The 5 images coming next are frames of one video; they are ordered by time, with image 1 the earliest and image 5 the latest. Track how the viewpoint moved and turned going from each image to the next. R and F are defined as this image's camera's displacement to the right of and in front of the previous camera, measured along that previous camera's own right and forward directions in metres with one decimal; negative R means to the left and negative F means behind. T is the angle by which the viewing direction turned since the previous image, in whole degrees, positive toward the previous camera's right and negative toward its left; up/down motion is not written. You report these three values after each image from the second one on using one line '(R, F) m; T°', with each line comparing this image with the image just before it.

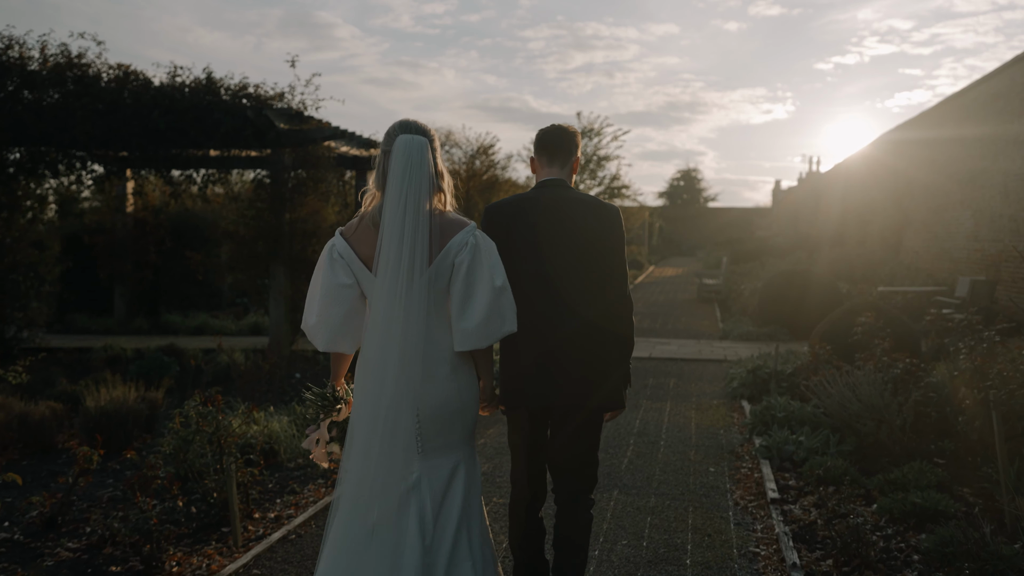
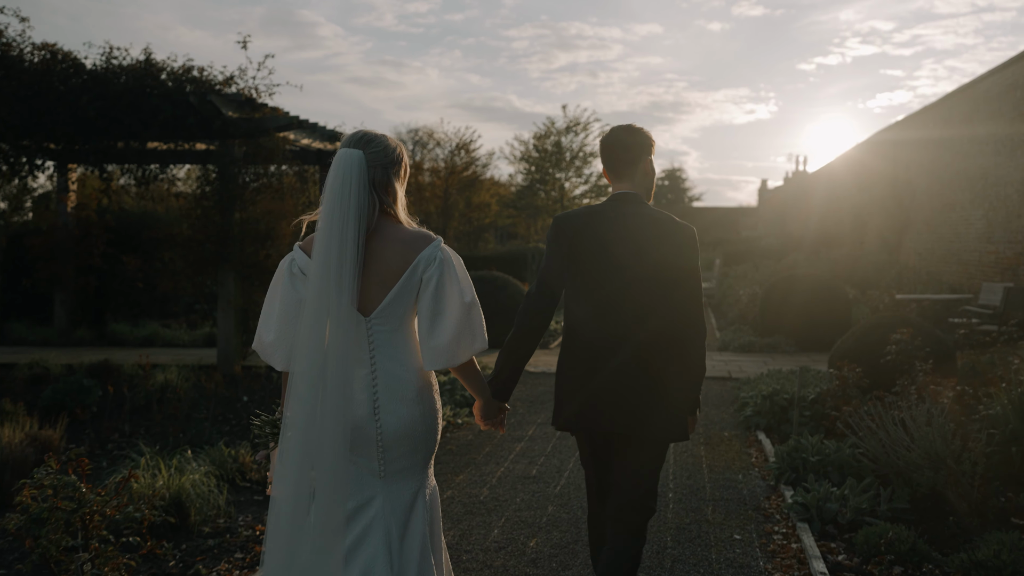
(+0.1, +1.1) m; +1°
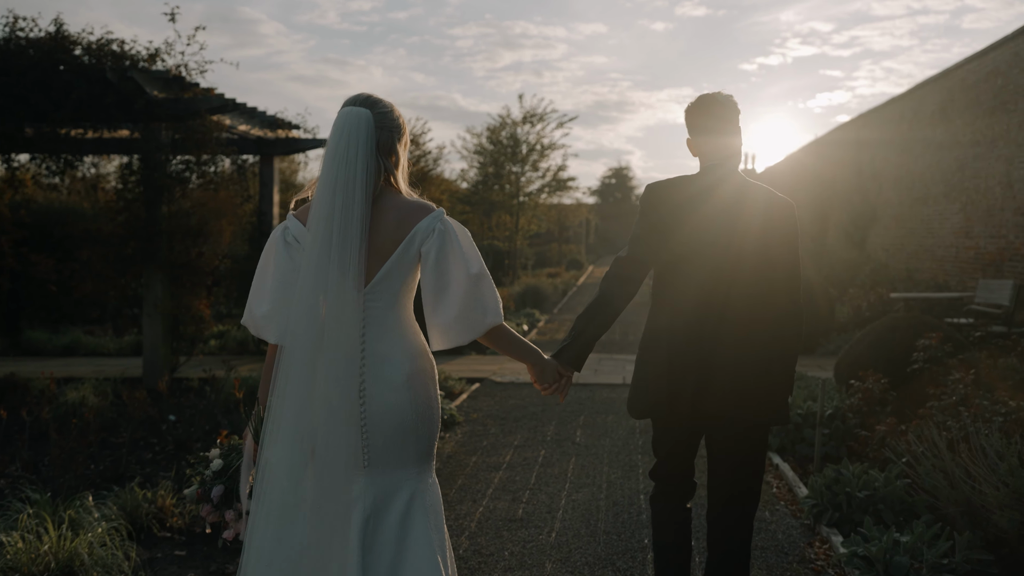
(-0.2, +0.9) m; +4°
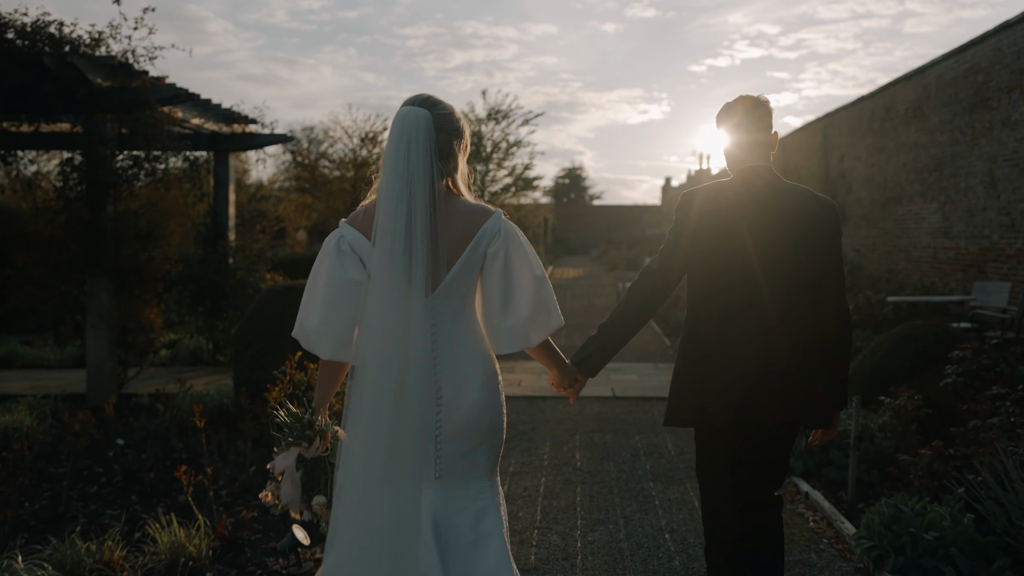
(-0.3, +0.6) m; +3°
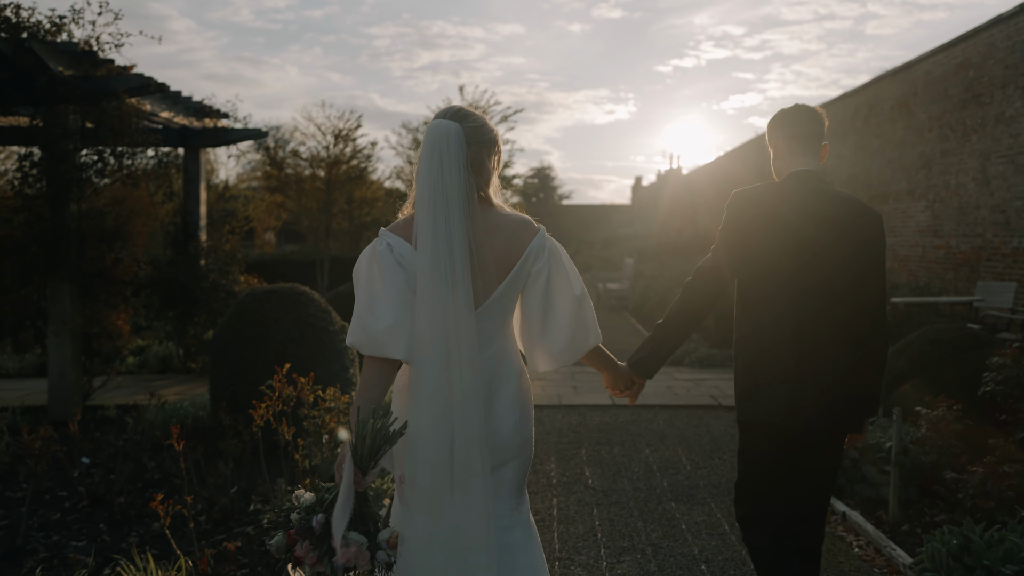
(-0.2, +0.4) m; +2°
